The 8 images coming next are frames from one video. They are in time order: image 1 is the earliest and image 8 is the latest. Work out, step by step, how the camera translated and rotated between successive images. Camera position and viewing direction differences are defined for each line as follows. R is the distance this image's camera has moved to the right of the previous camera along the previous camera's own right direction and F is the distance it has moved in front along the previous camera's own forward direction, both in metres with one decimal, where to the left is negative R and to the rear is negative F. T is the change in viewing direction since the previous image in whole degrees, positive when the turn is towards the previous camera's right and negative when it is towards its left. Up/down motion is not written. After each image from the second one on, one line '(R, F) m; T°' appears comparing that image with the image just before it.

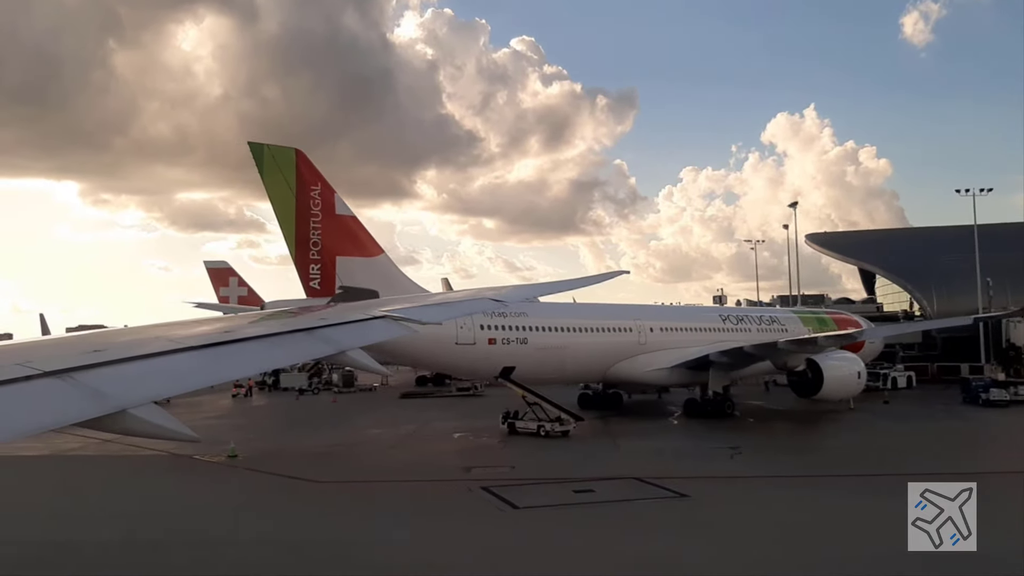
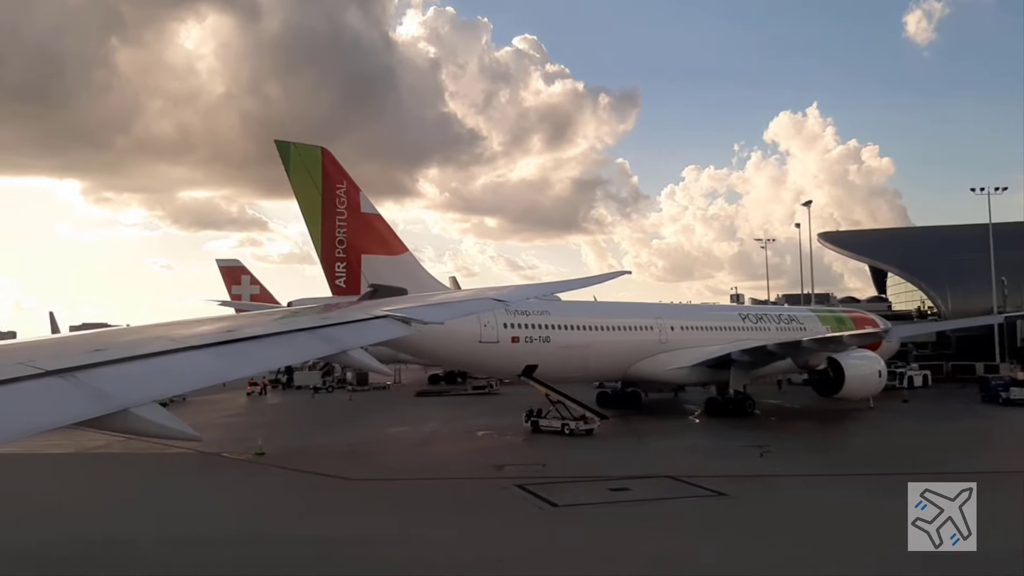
(-0.4, 0.0) m; 0°
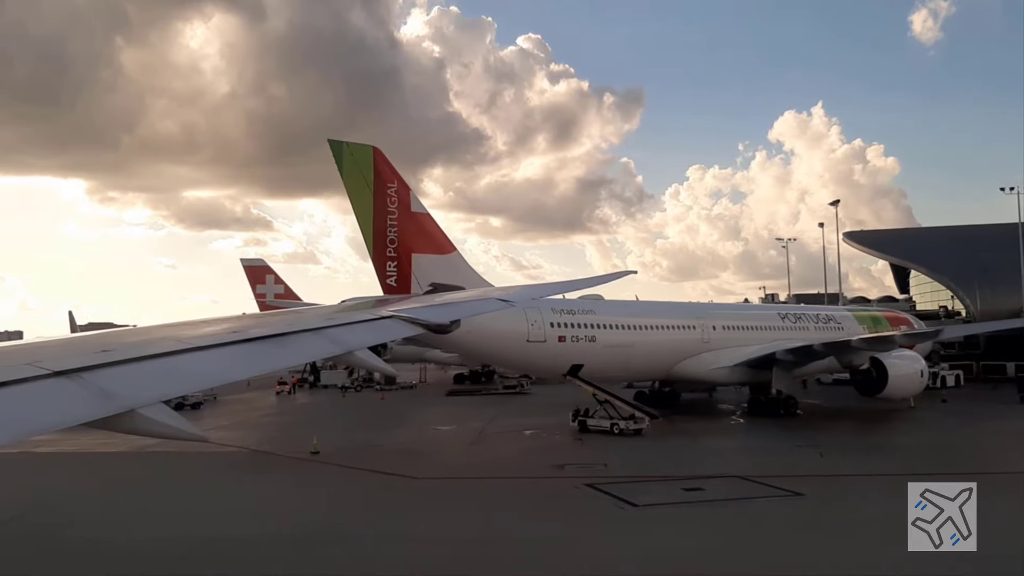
(-0.7, 0.0) m; -1°
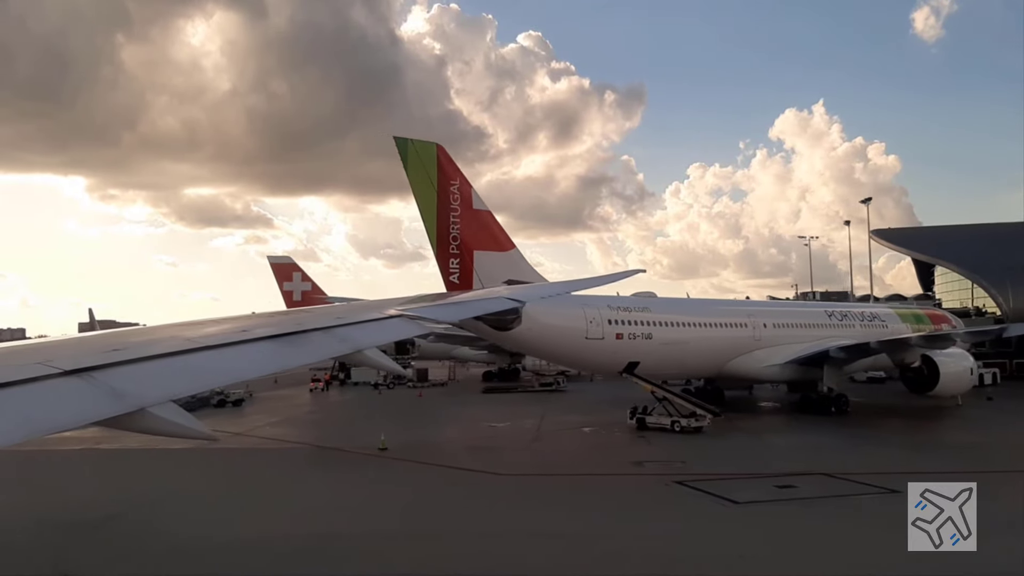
(-0.9, 0.0) m; -1°
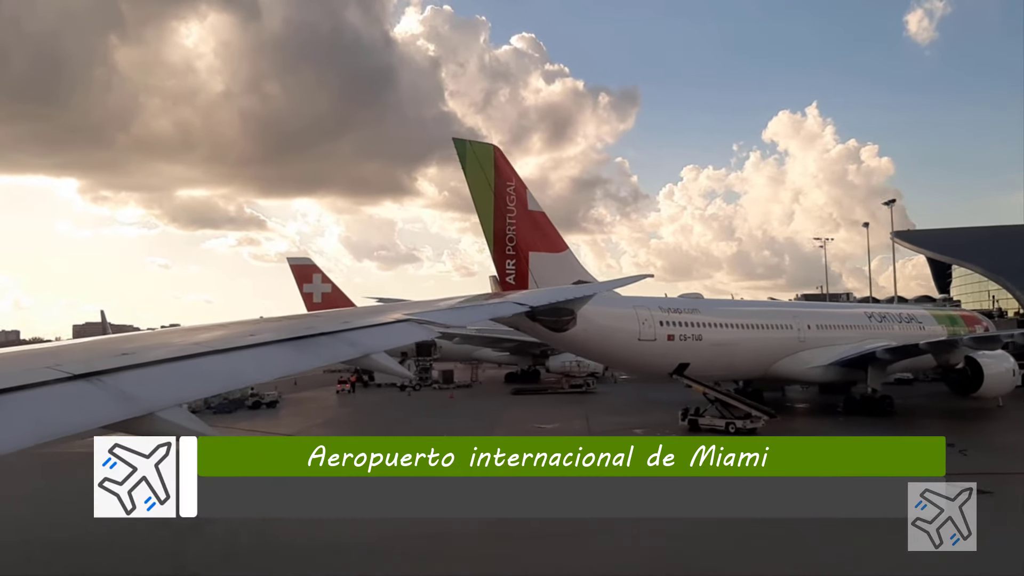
(-0.9, 0.0) m; 0°
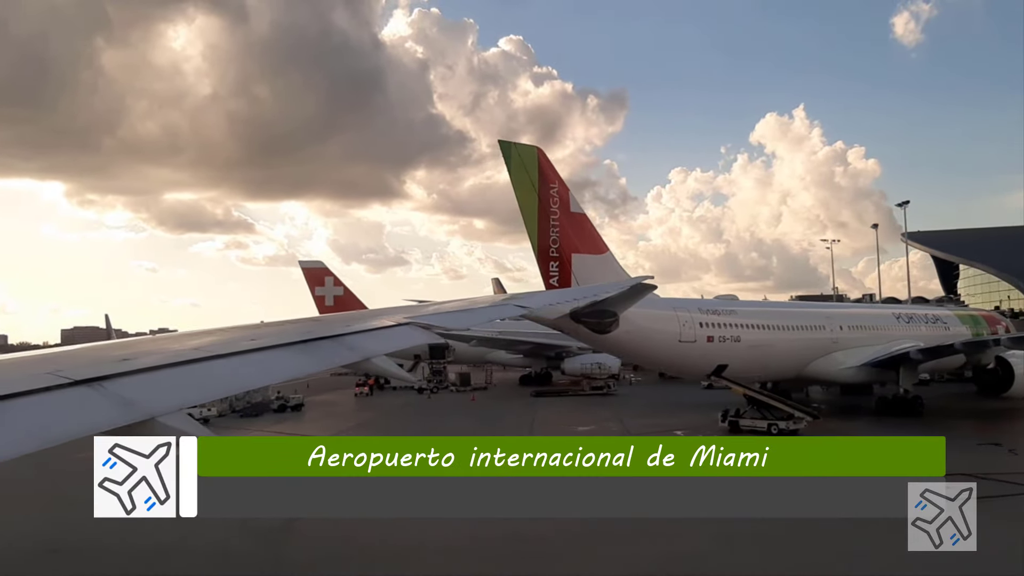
(-0.8, 0.0) m; 0°
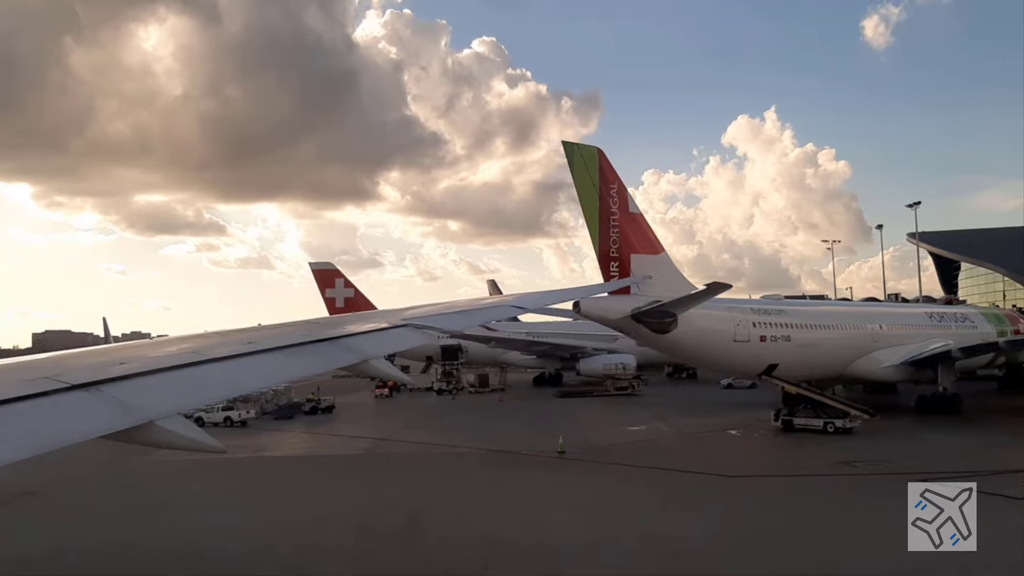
(-1.3, 0.0) m; +1°
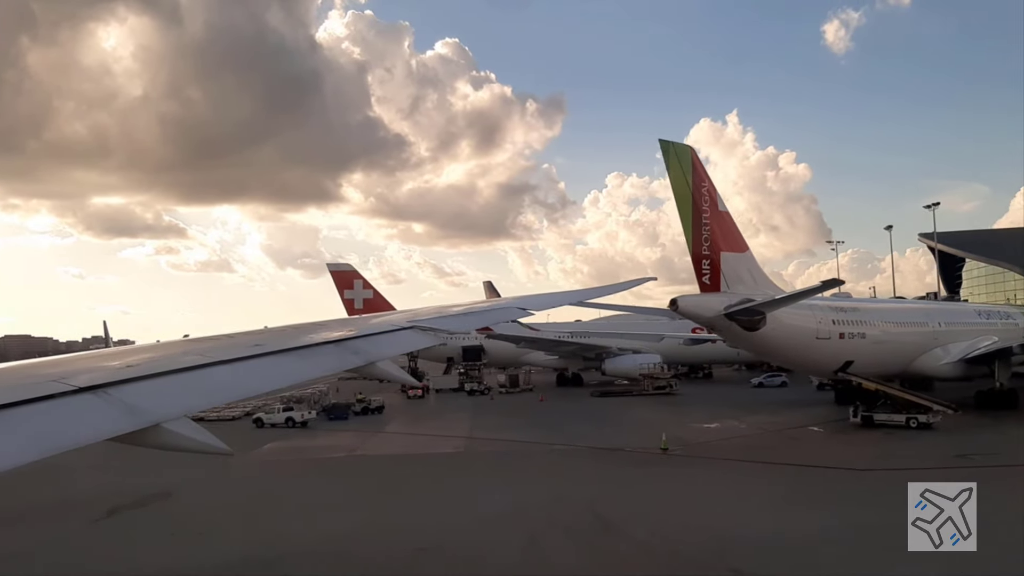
(-1.9, 0.0) m; +2°
